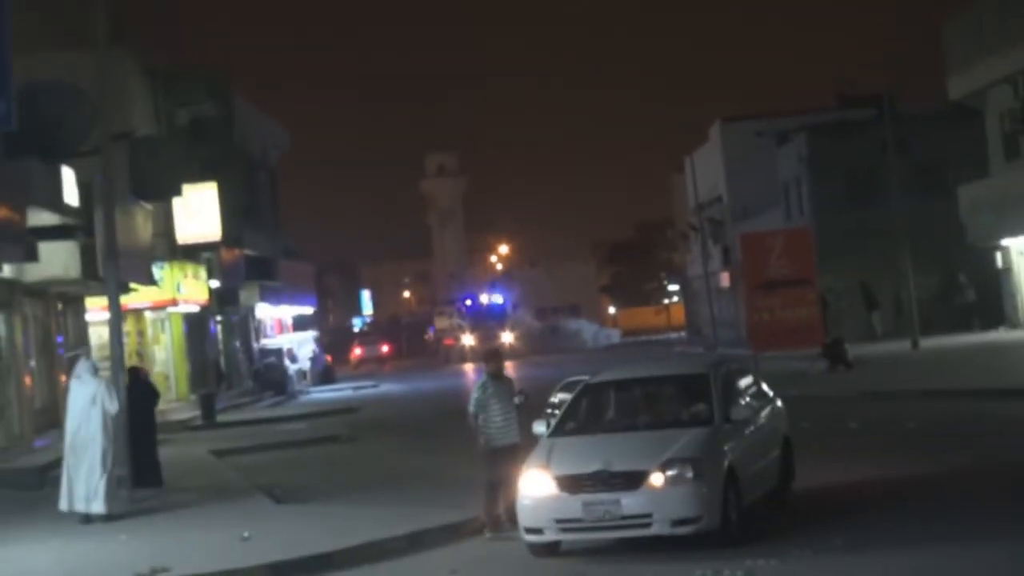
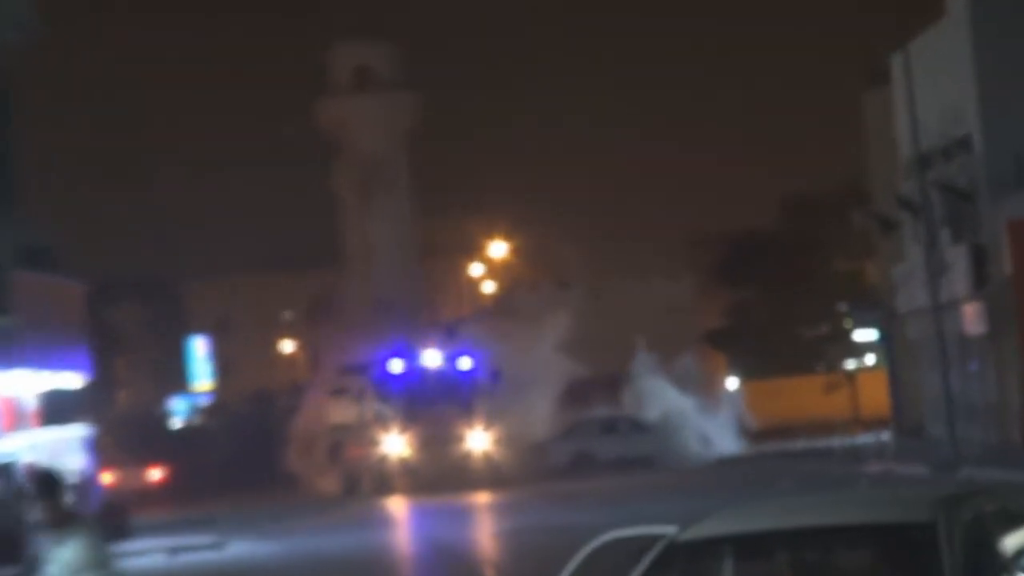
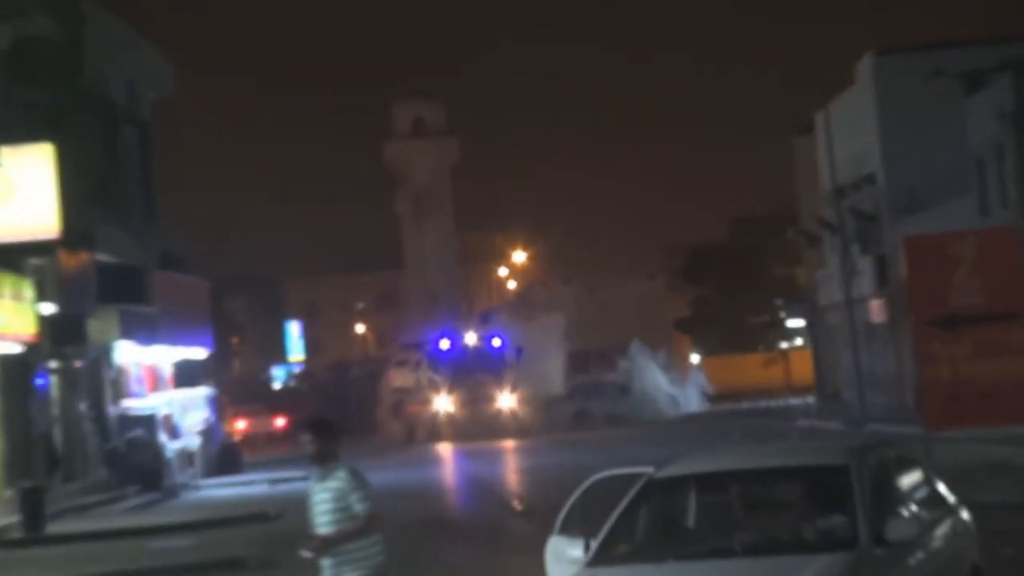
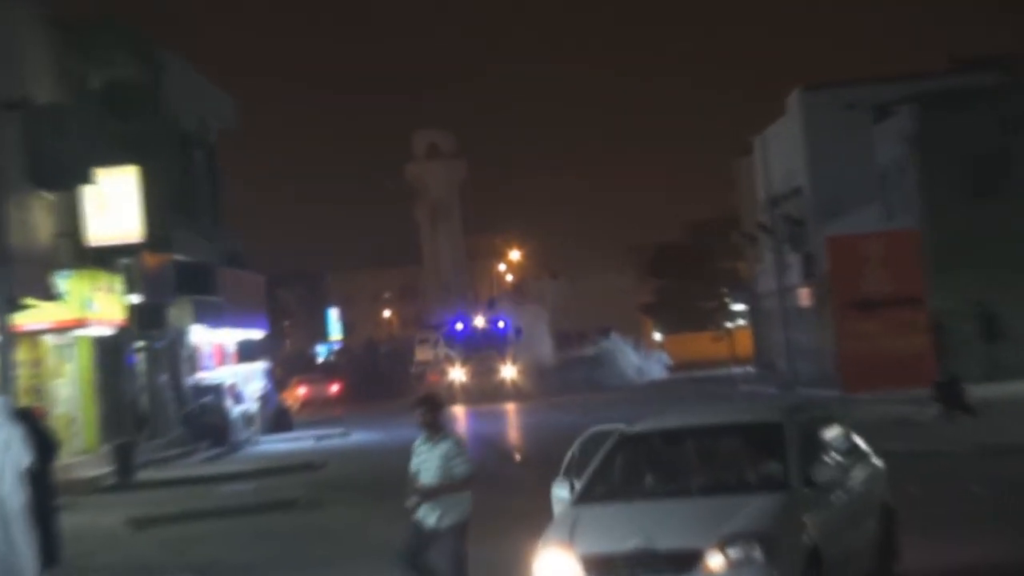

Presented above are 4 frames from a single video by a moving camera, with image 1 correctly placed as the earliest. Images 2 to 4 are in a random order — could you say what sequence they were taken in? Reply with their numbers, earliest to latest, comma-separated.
4, 3, 2
